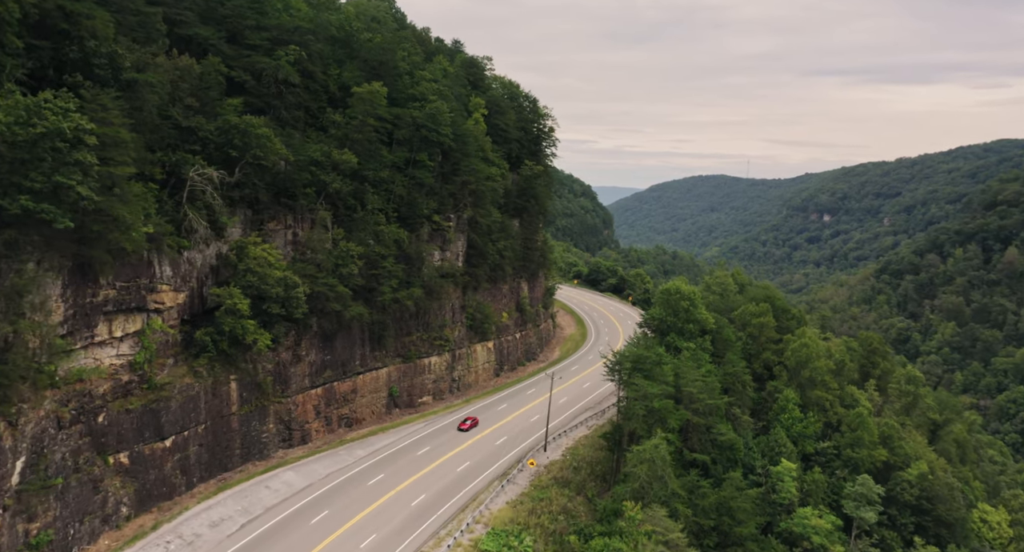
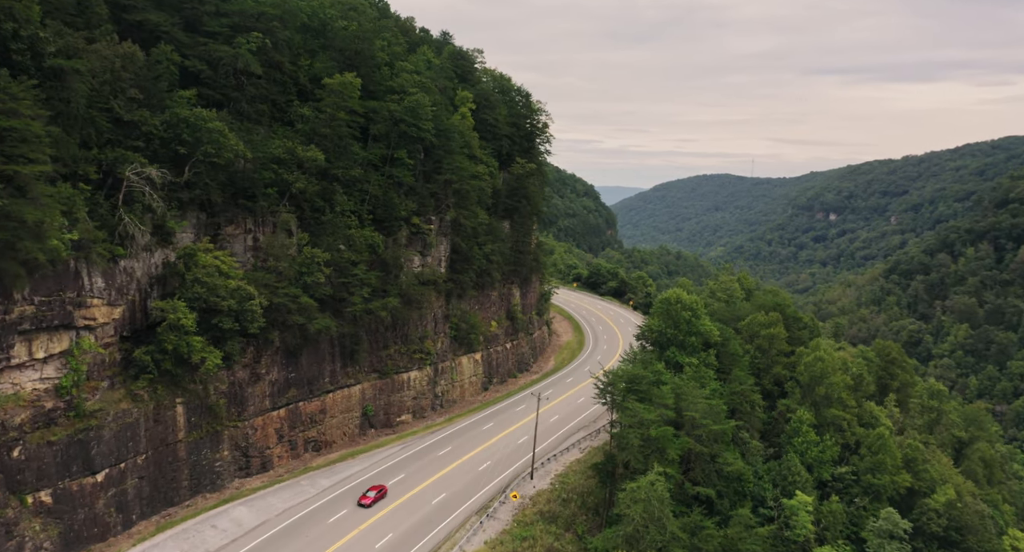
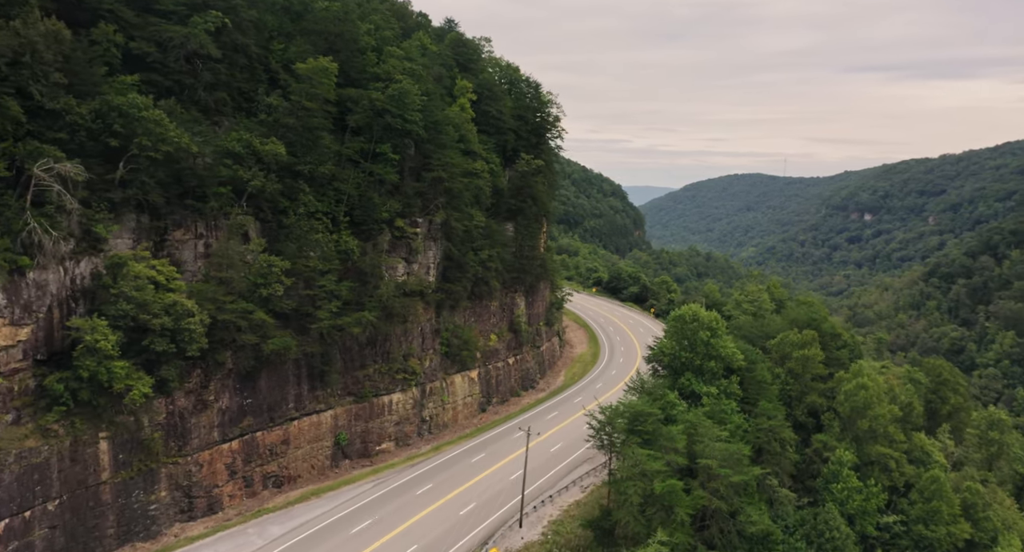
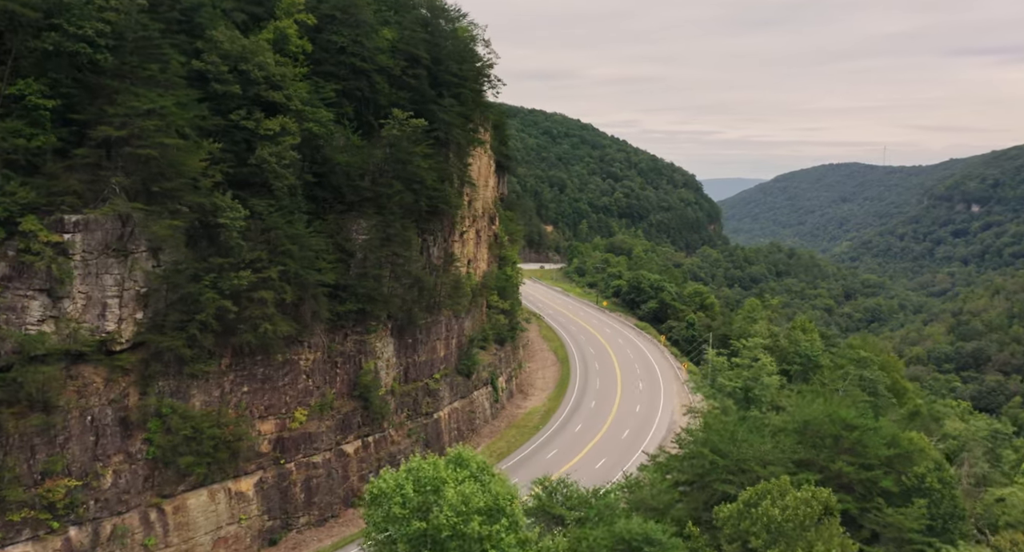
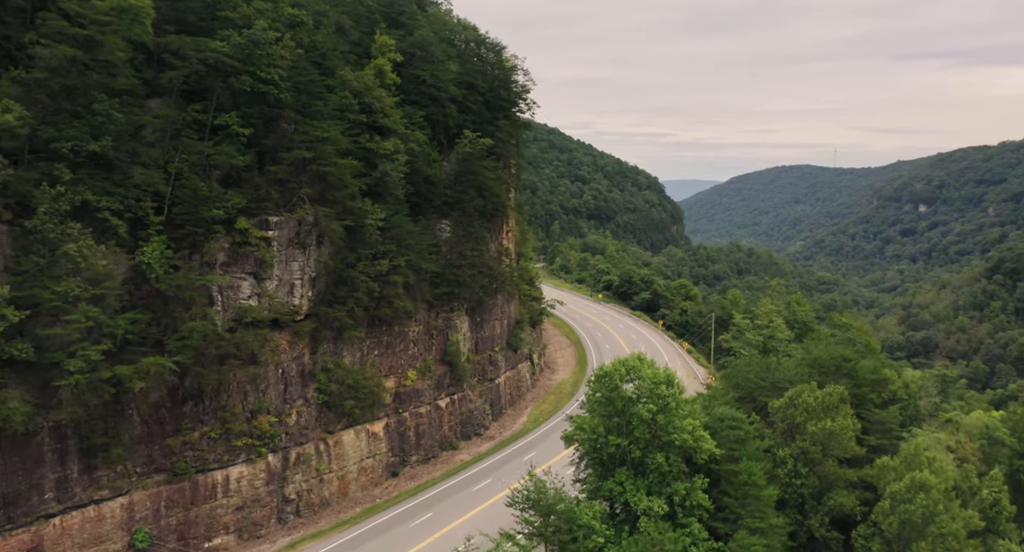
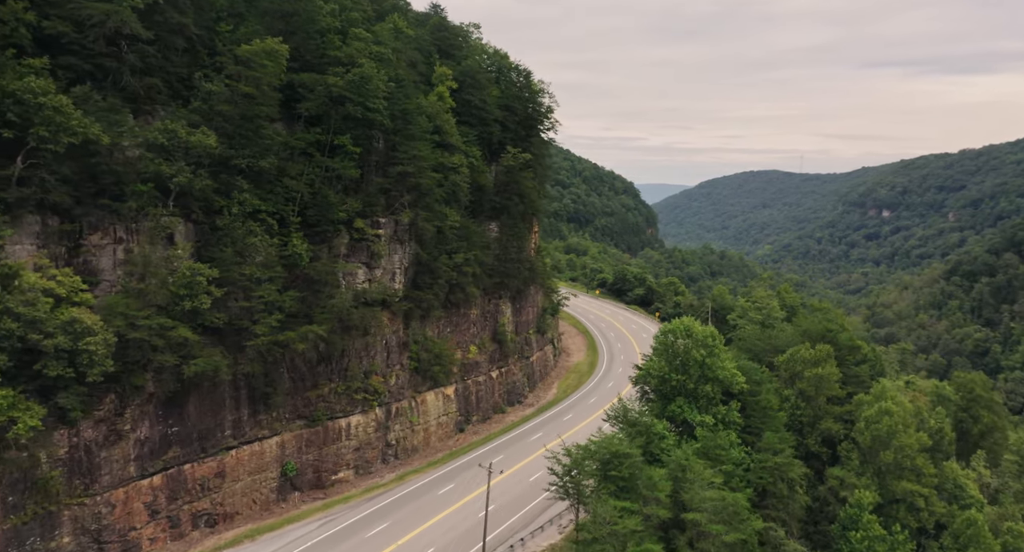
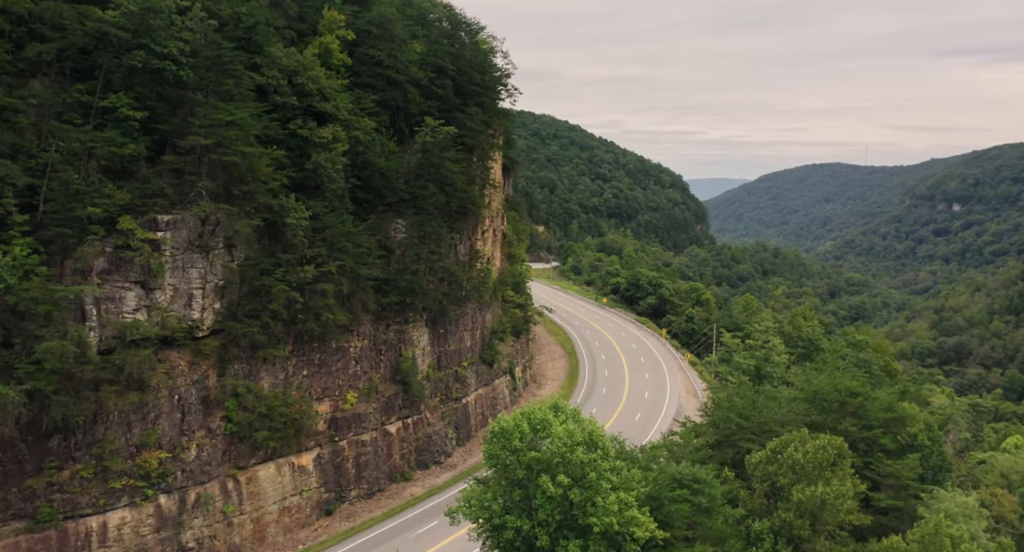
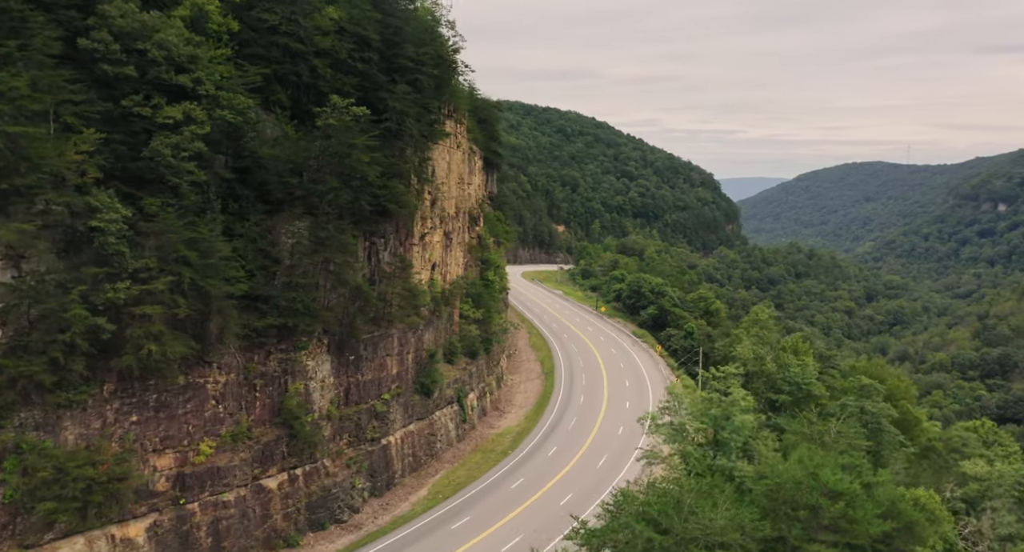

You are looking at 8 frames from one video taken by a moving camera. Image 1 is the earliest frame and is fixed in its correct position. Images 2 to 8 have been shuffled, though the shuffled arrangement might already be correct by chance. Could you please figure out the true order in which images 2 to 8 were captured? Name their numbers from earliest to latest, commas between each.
2, 3, 6, 5, 7, 4, 8
